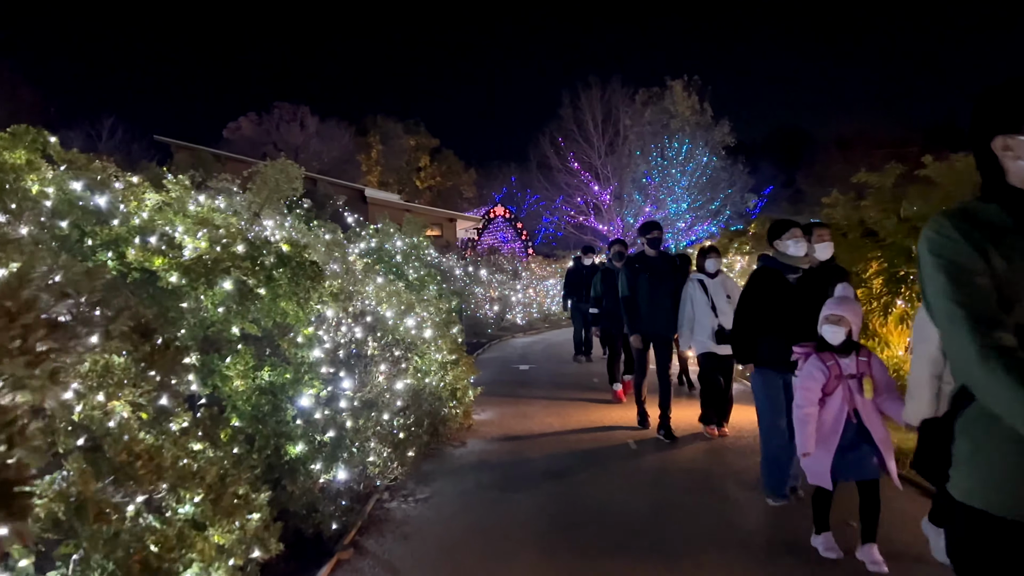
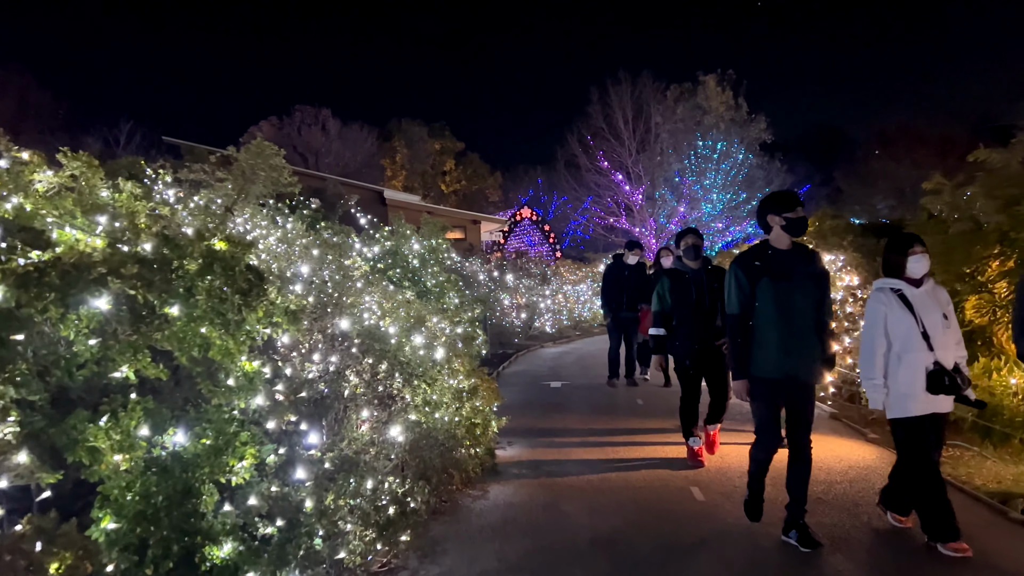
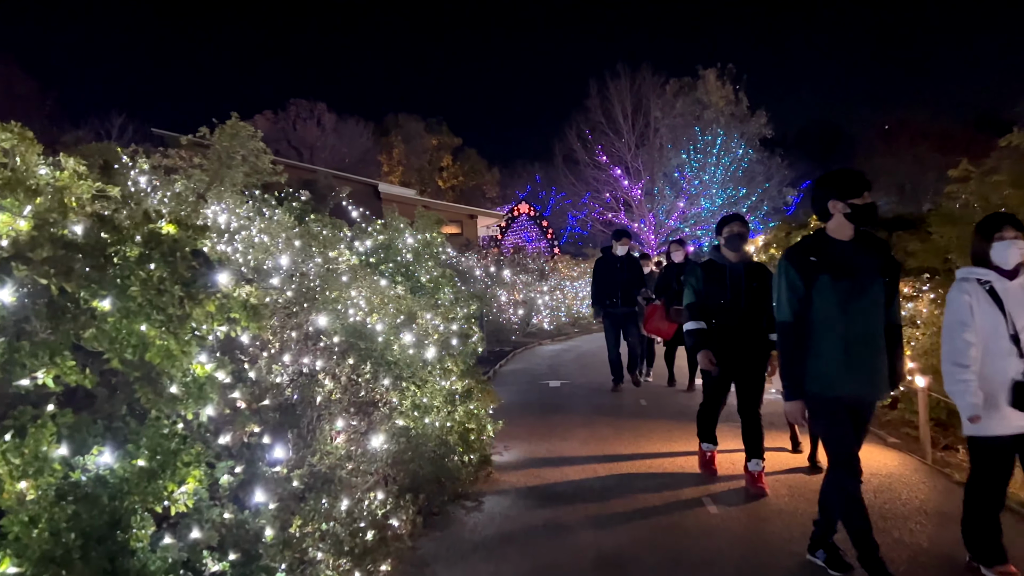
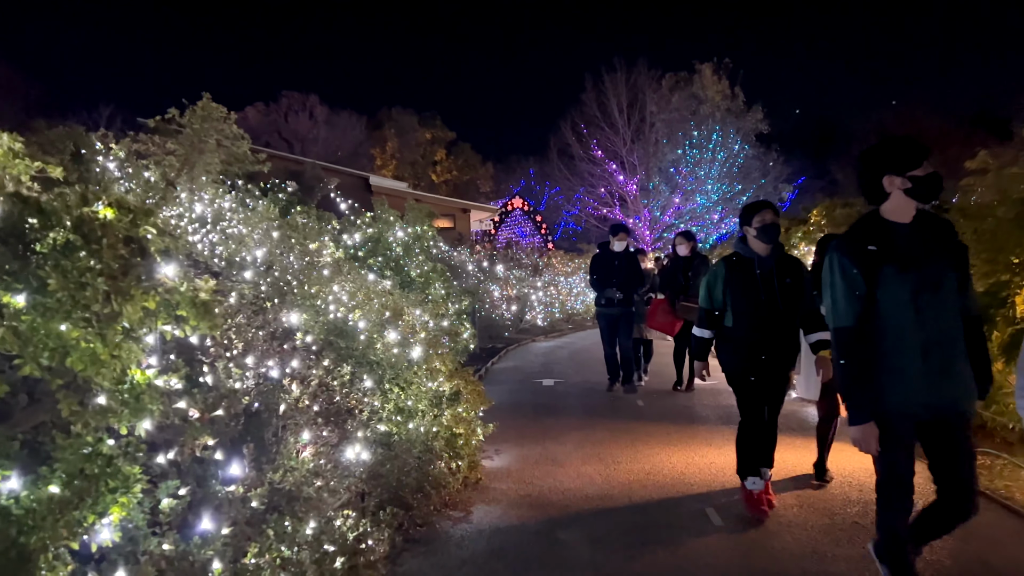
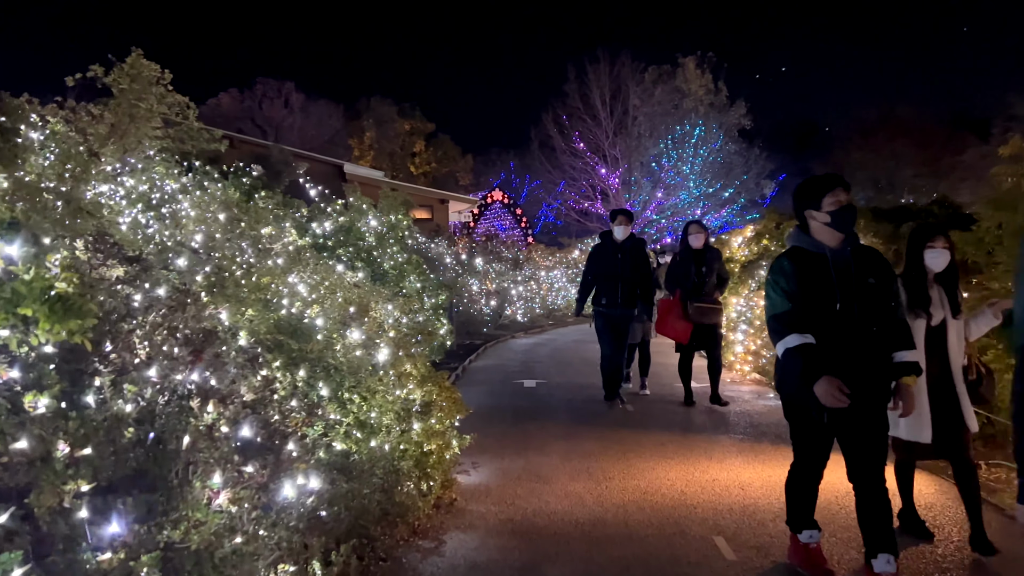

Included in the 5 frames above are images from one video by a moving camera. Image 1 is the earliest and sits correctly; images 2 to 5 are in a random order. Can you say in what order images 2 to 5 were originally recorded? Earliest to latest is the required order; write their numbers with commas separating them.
2, 3, 4, 5
